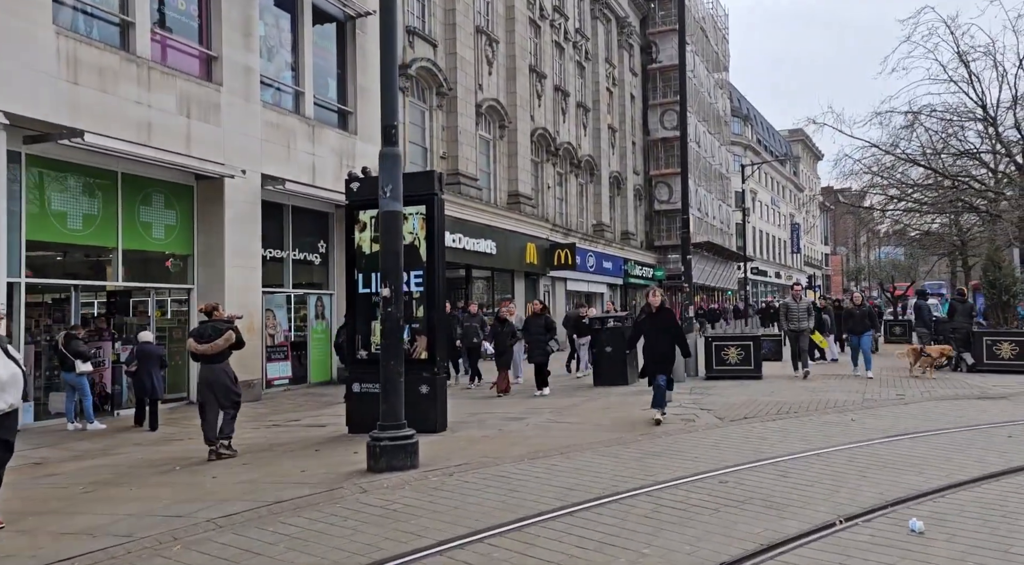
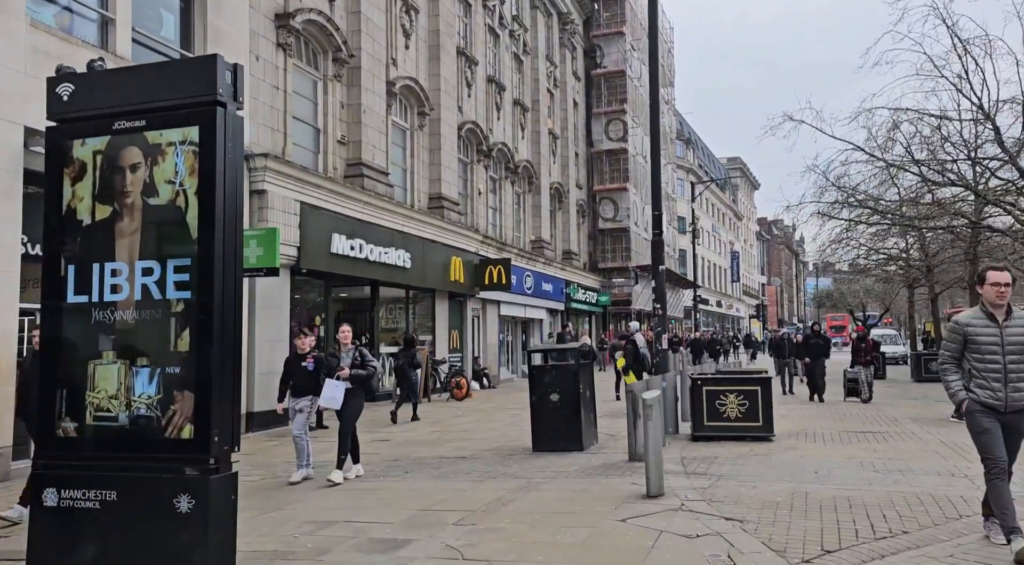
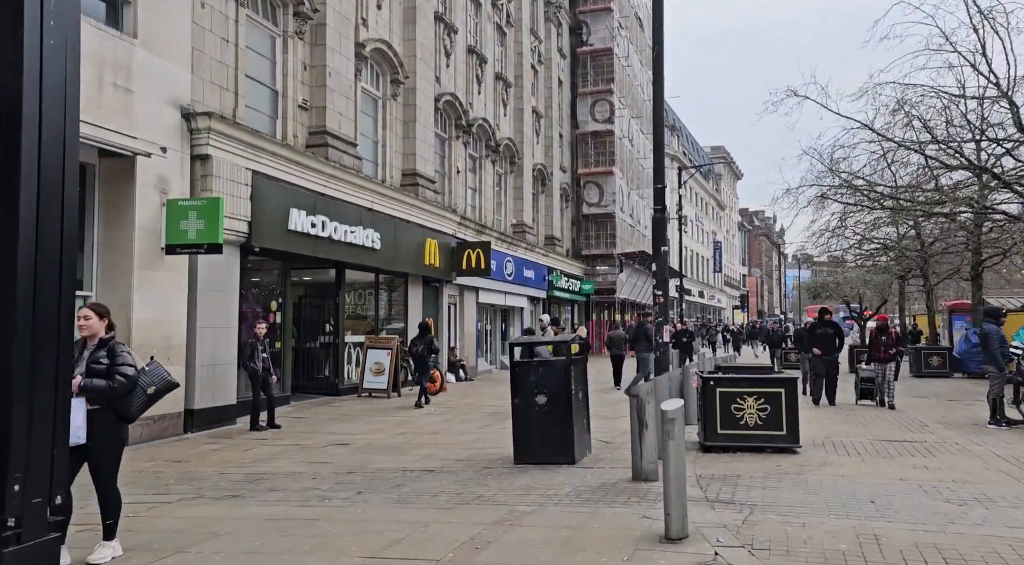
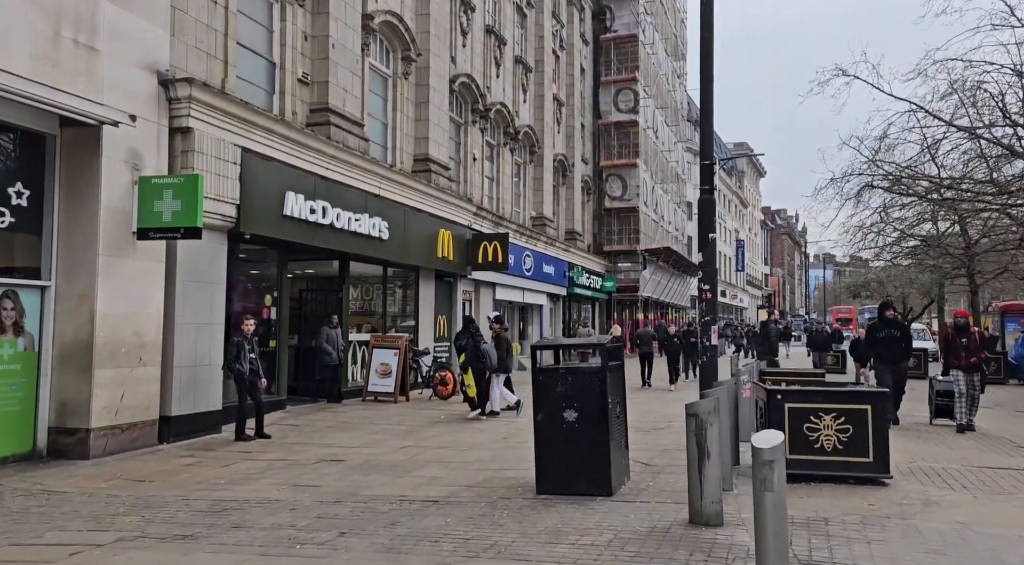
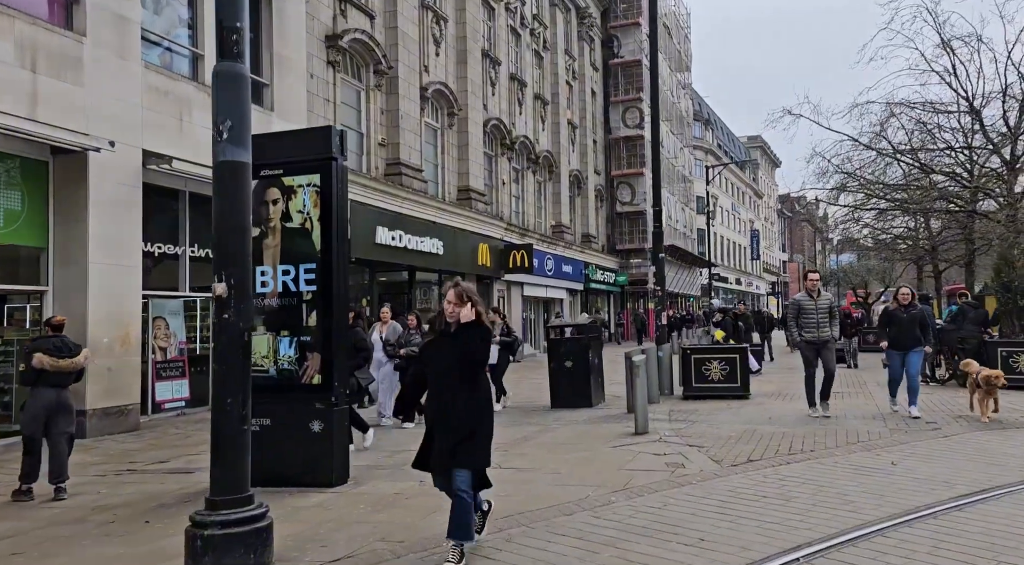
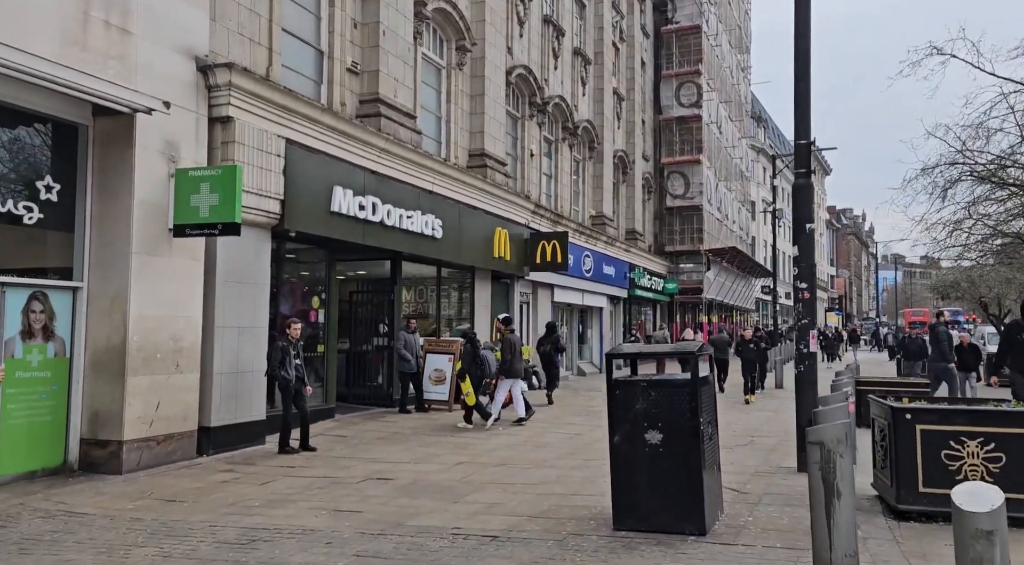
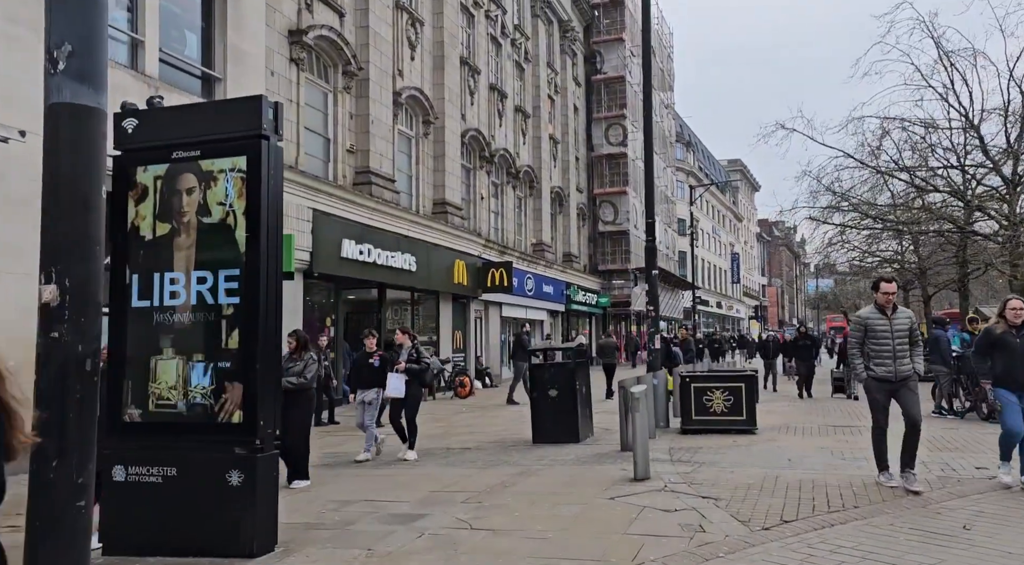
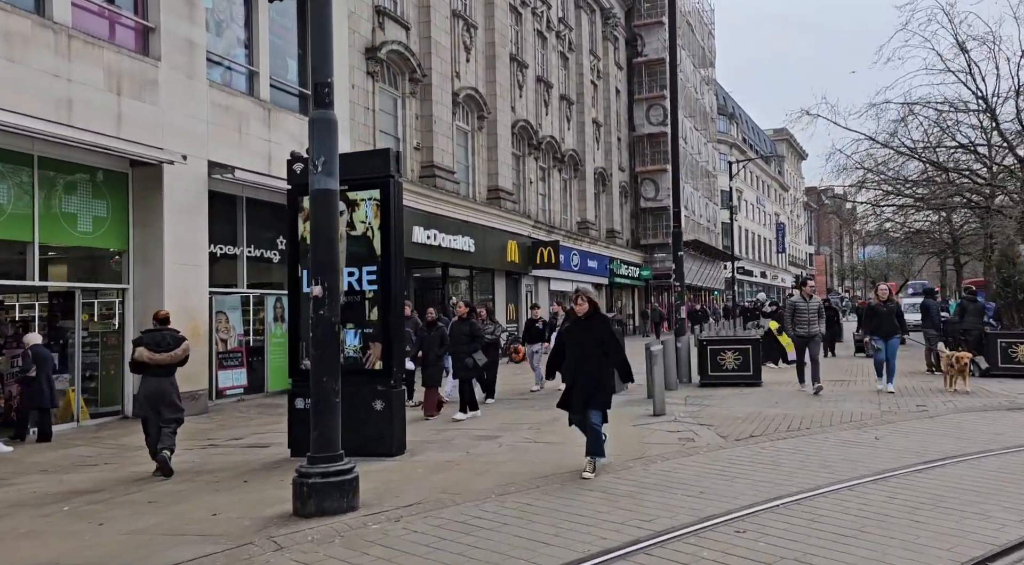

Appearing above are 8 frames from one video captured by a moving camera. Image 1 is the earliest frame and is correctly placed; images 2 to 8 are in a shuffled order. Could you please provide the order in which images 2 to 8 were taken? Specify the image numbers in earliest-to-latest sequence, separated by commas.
8, 5, 7, 2, 3, 4, 6
